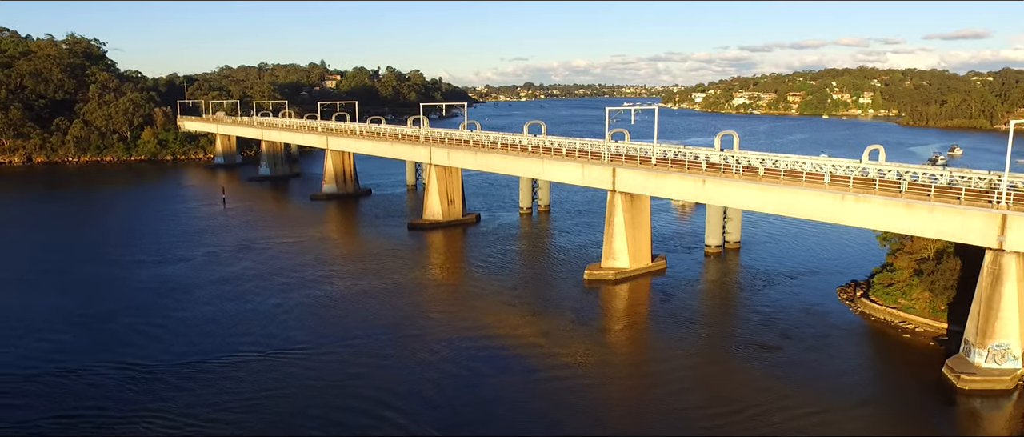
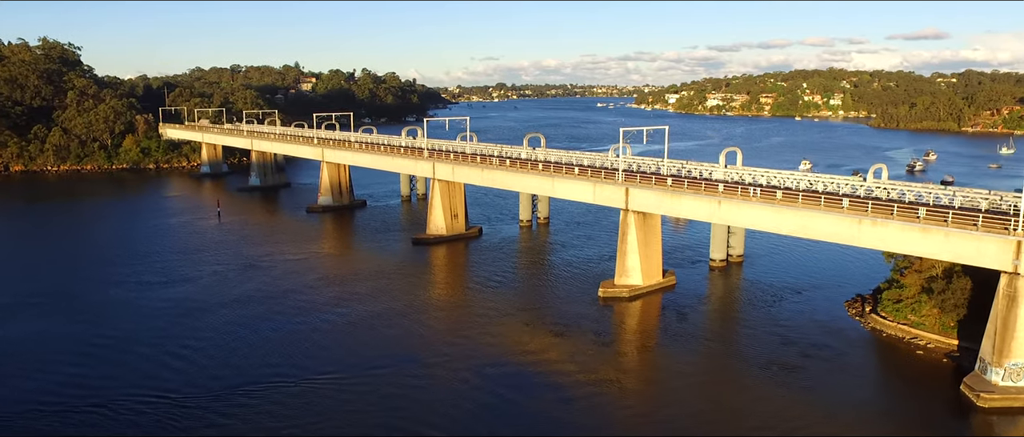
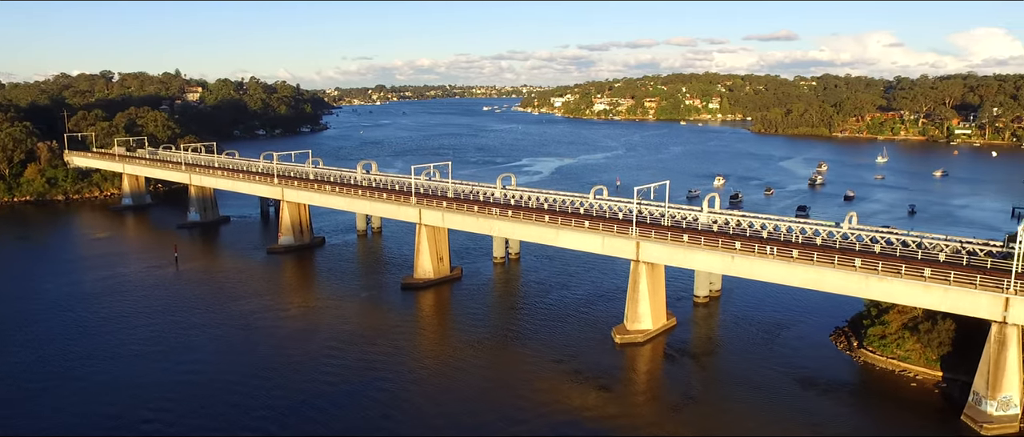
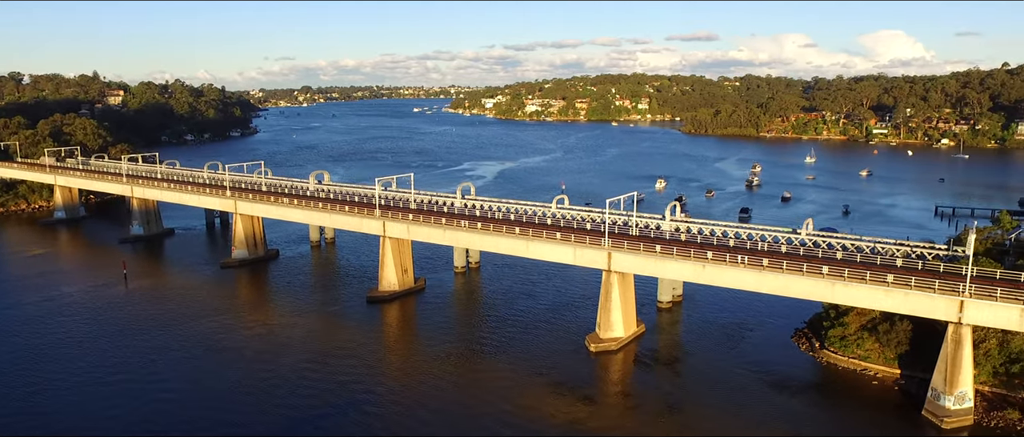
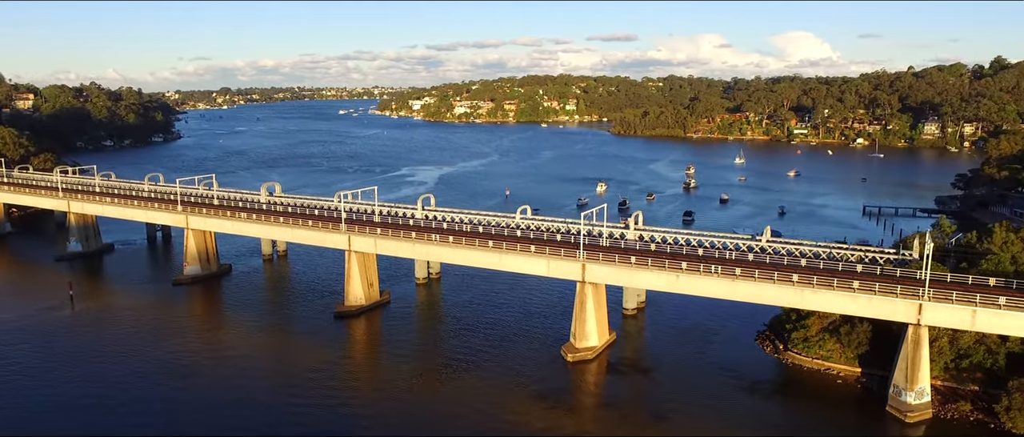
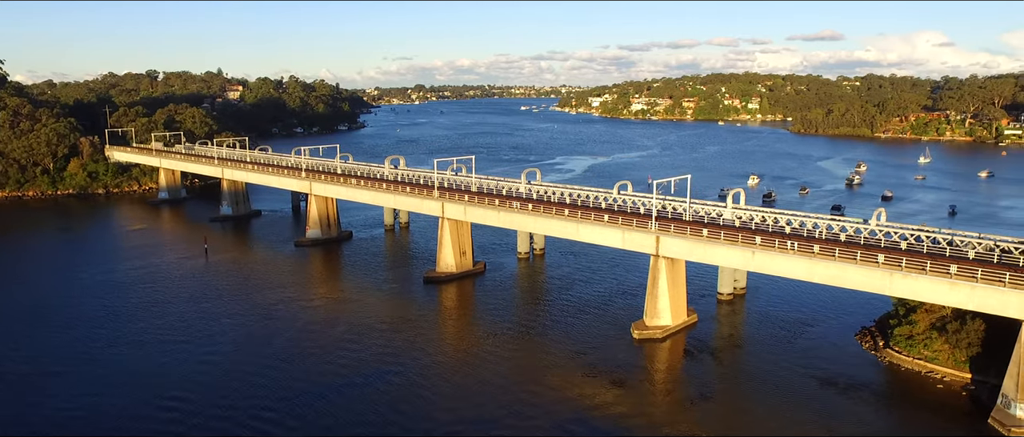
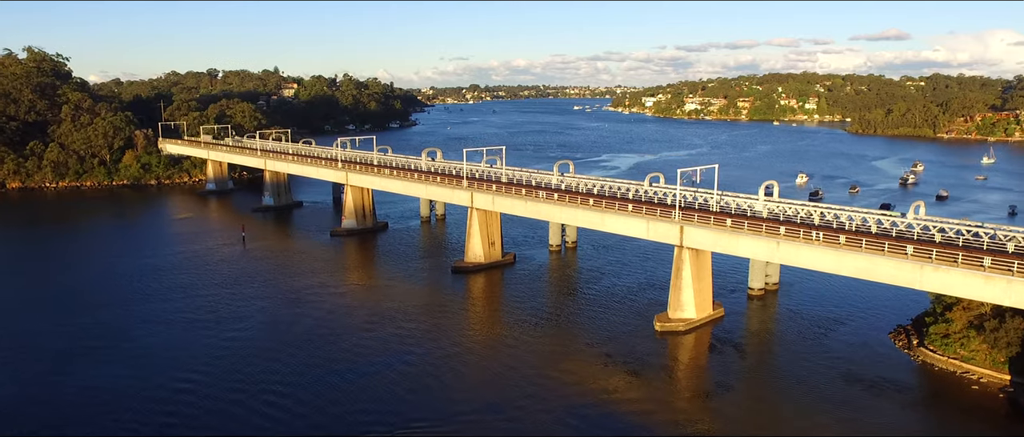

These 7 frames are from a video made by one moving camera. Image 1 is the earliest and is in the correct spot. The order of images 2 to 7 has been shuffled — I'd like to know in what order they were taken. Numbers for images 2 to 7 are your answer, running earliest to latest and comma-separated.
2, 7, 6, 3, 4, 5
